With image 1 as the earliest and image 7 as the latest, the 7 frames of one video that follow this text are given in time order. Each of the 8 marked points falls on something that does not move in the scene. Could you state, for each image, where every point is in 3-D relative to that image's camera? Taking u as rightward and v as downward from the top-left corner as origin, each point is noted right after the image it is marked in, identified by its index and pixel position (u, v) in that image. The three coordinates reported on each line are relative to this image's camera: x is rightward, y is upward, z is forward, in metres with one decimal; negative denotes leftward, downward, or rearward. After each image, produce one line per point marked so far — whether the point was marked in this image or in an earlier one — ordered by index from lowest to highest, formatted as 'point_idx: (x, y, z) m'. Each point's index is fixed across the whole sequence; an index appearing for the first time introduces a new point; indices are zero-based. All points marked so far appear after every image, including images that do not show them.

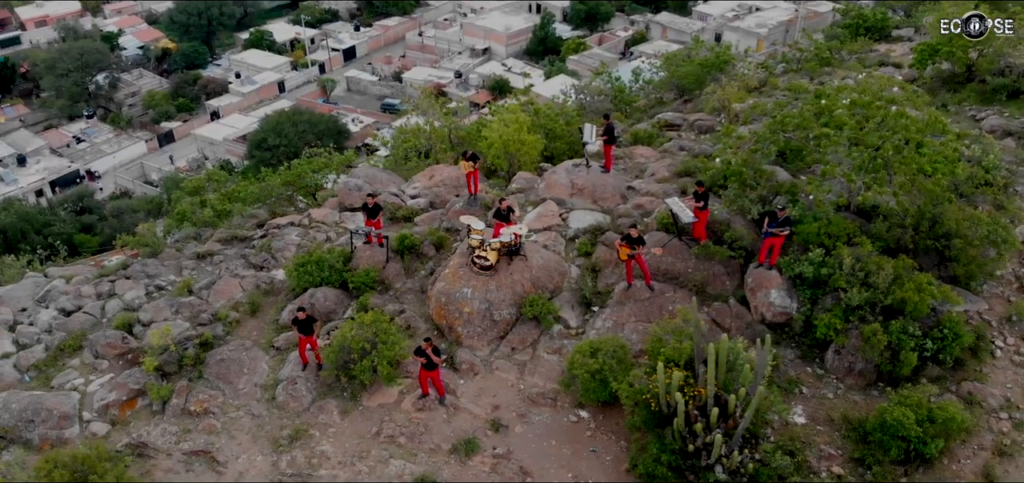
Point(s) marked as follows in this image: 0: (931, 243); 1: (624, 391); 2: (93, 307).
0: (+8.3, 0.0, +16.9) m
1: (+1.8, -2.5, +14.0) m
2: (-9.2, -1.5, +18.5) m
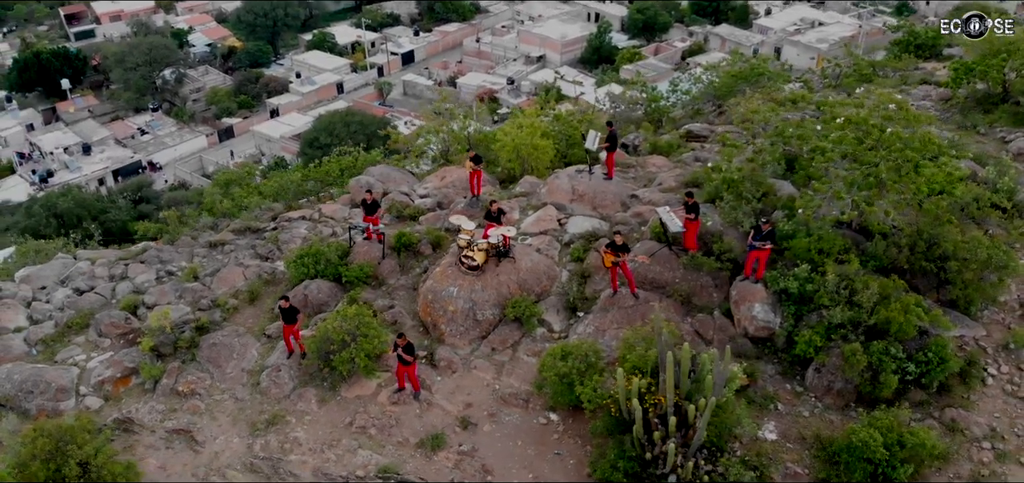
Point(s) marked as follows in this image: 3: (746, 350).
0: (+8.0, -0.4, +16.5) m
1: (+1.2, -2.6, +14.1) m
2: (-9.3, -1.1, +19.4) m
3: (+4.4, -2.0, +15.9) m
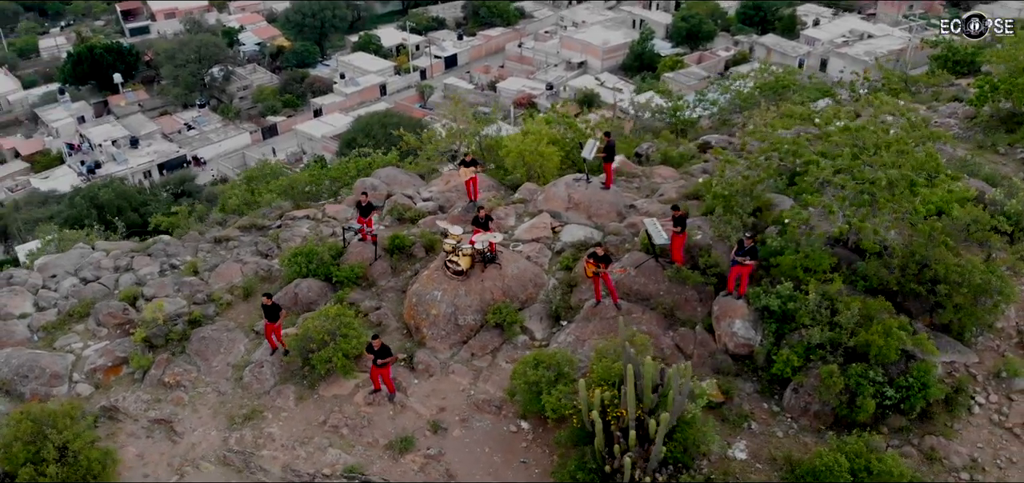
0: (+7.6, -0.9, +16.1) m
1: (+0.6, -2.7, +14.0) m
2: (-9.5, -0.9, +20.0) m
3: (+4.0, -2.3, +15.7) m
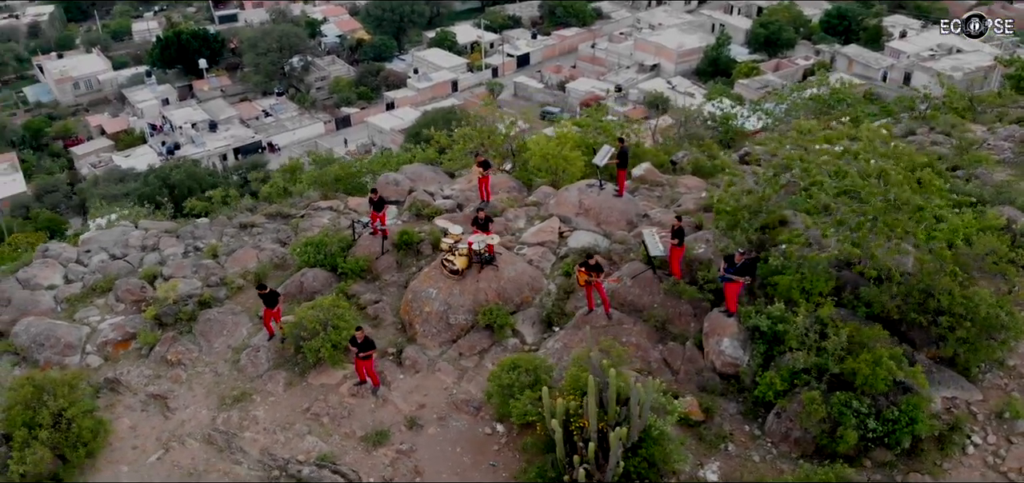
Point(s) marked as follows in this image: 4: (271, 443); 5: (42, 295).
0: (+7.4, -1.4, +15.4) m
1: (+0.1, -2.8, +14.0) m
2: (-9.3, -0.4, +20.9) m
3: (+3.6, -2.6, +15.3) m
4: (-4.3, -3.6, +15.1) m
5: (-10.7, -1.2, +19.2) m
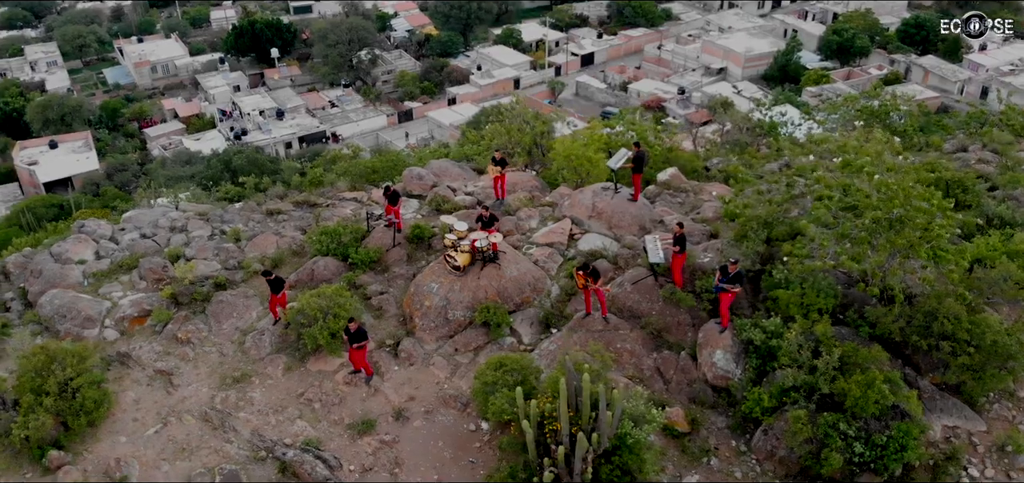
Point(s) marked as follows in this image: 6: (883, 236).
0: (+7.2, -1.7, +14.8) m
1: (-0.2, -2.8, +14.0) m
2: (-8.9, +0.1, +21.6) m
3: (+3.4, -2.8, +15.1) m
4: (-4.6, -3.4, +15.5) m
5: (-10.5, -0.7, +20.1) m
6: (+6.8, +0.1, +15.2) m
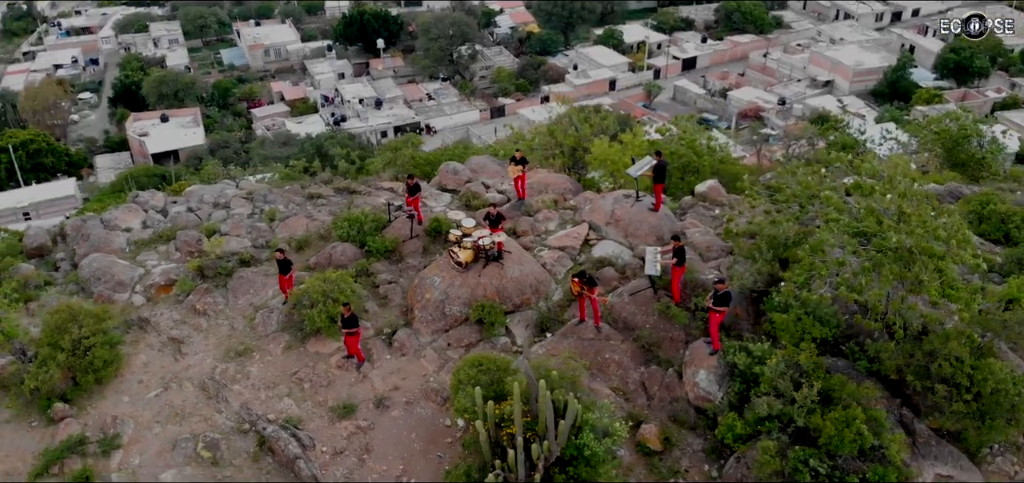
0: (+6.7, -2.3, +13.9) m
1: (-0.8, -2.8, +14.1) m
2: (-8.2, +0.8, +22.7) m
3: (+2.9, -3.0, +14.6) m
4: (-4.9, -3.0, +16.1) m
5: (-10.0, +0.1, +21.4) m
6: (+6.5, -0.5, +14.3) m
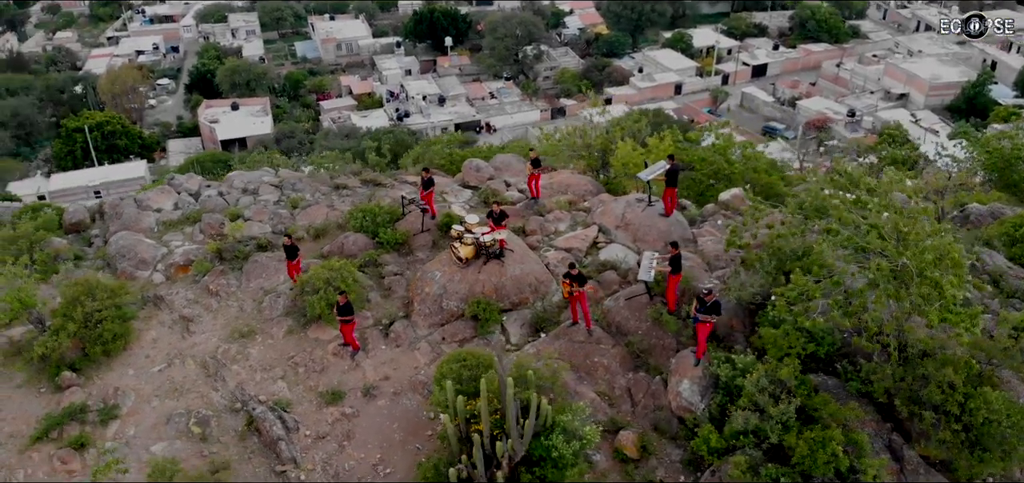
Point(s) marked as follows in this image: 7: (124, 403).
0: (+6.3, -2.6, +13.3) m
1: (-1.2, -2.7, +14.1) m
2: (-7.6, +1.2, +23.3) m
3: (+2.5, -3.1, +14.4) m
4: (-5.2, -2.7, +16.5) m
5: (-9.6, +0.7, +22.2) m
6: (+6.2, -0.7, +13.8) m
7: (-7.3, -3.0, +16.0) m
